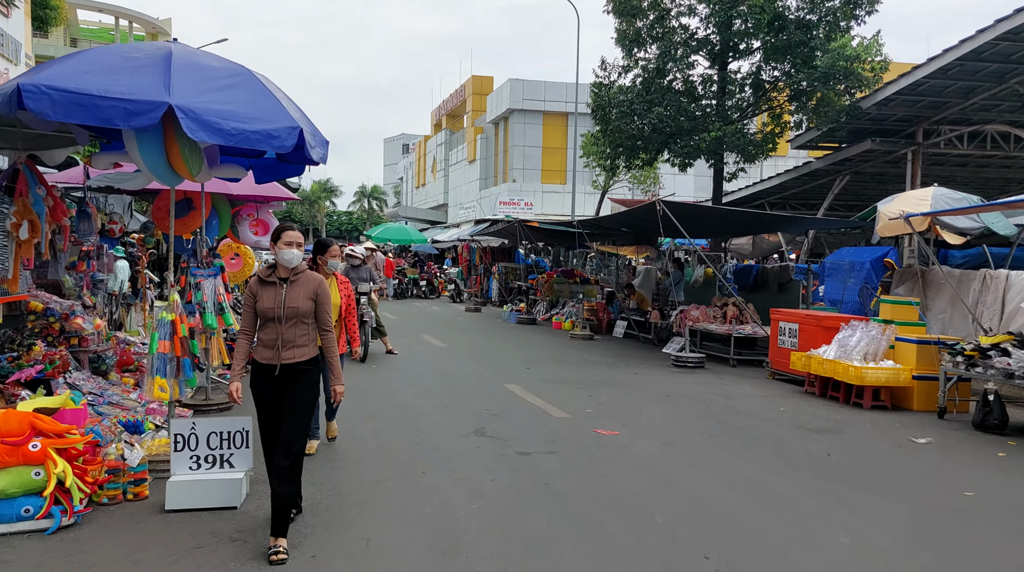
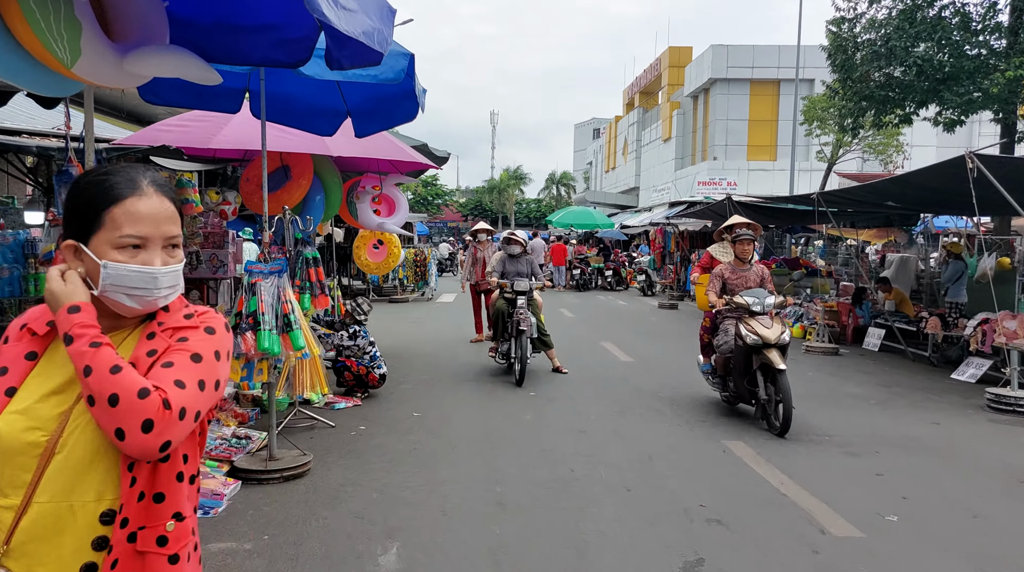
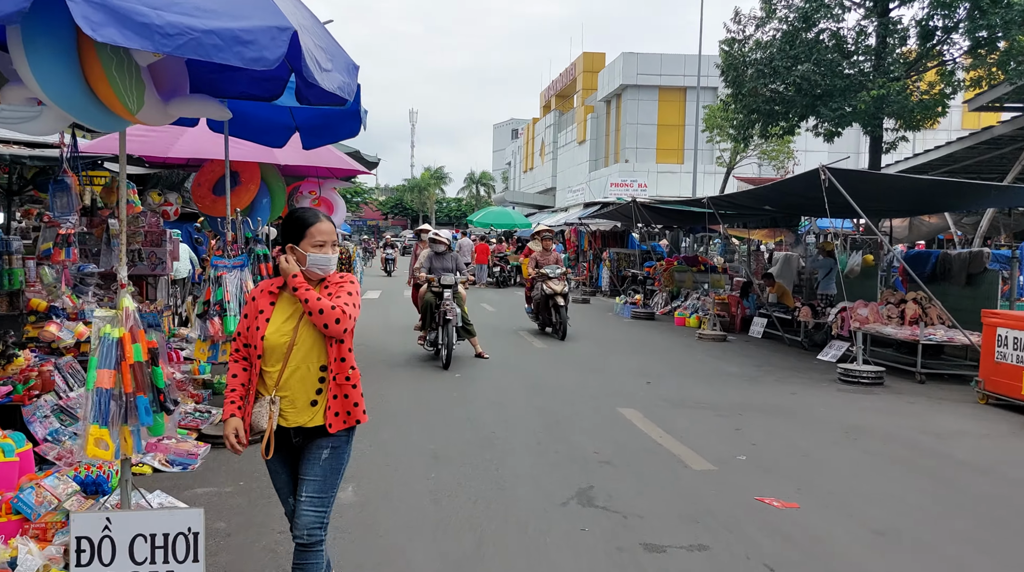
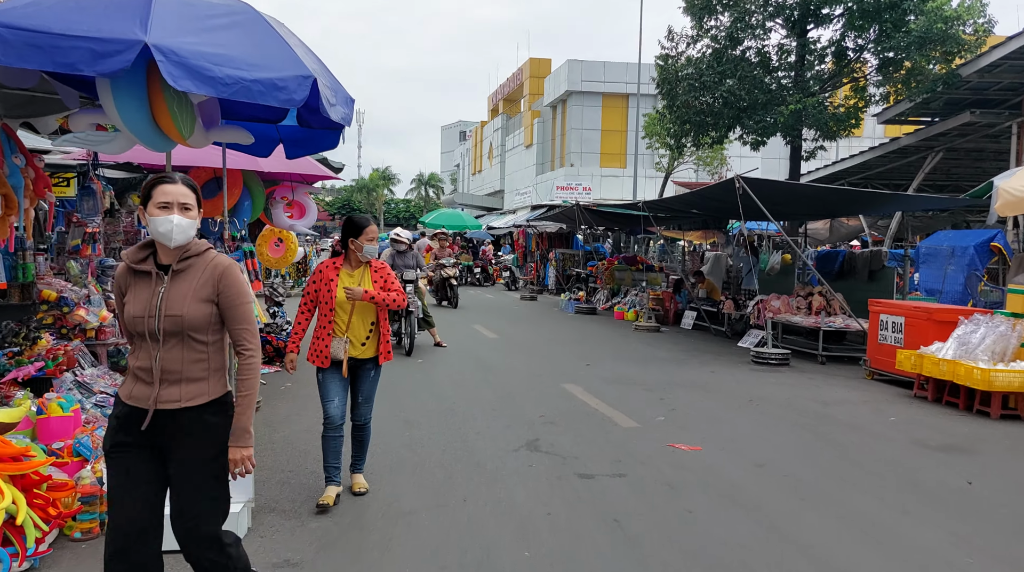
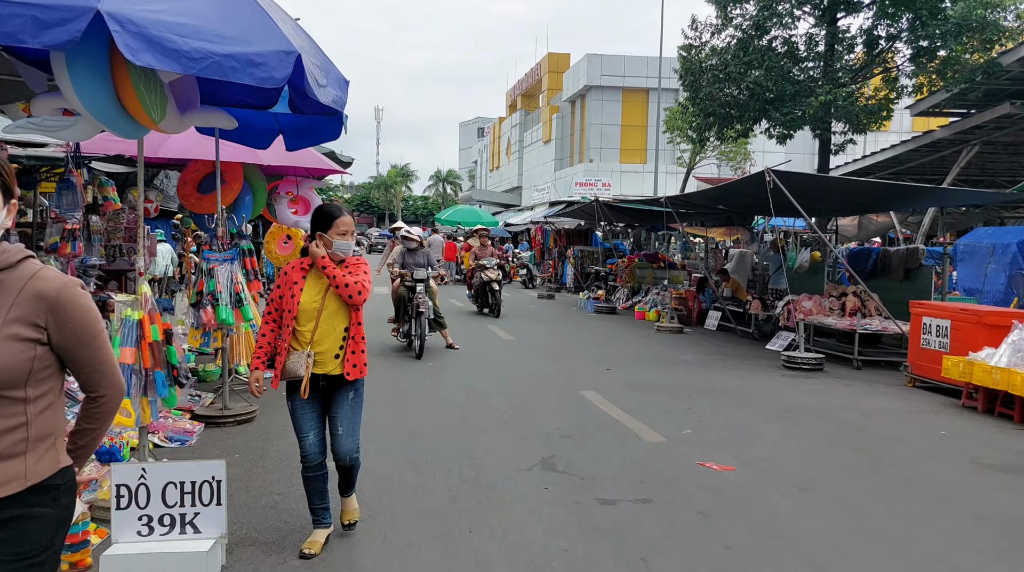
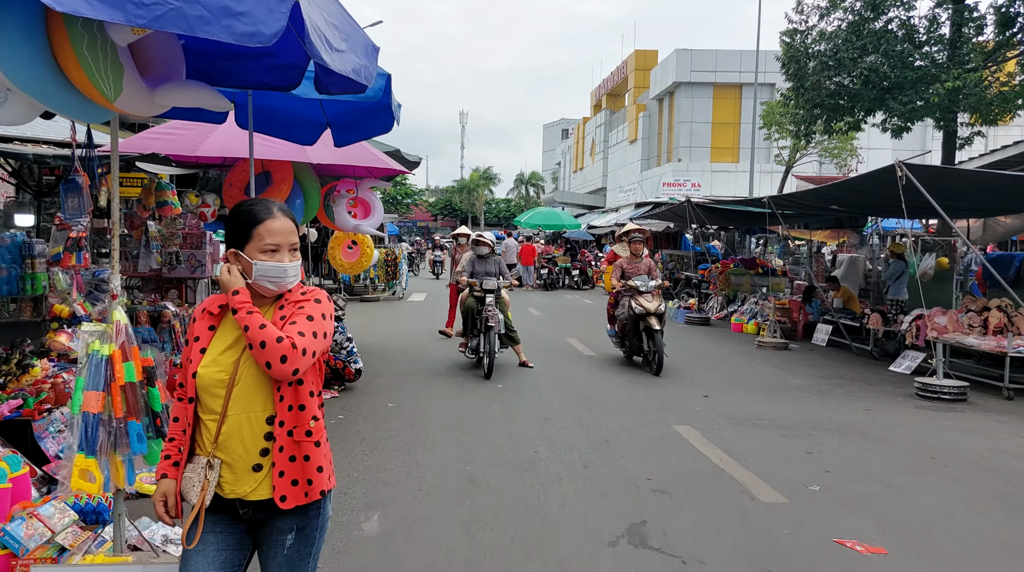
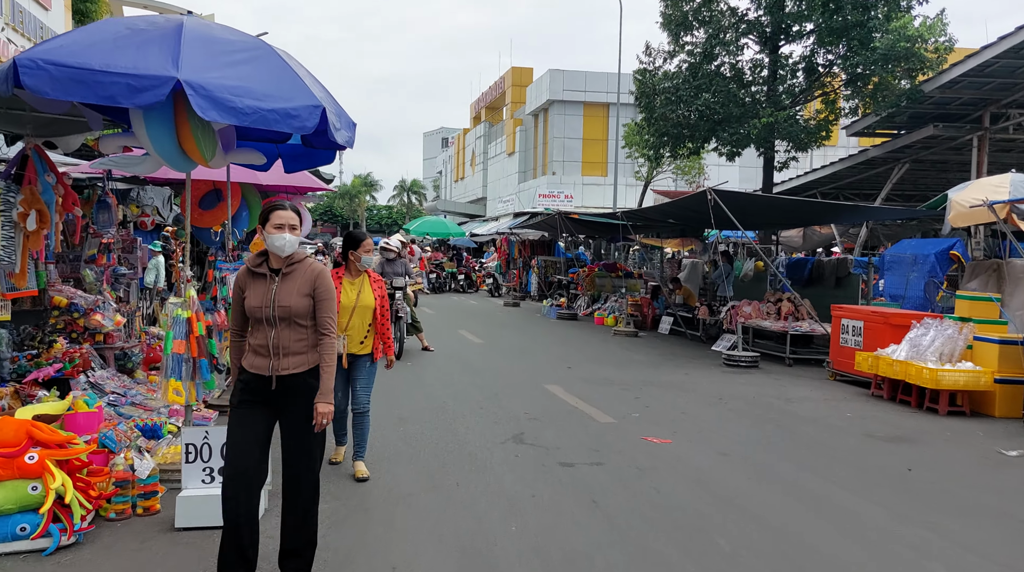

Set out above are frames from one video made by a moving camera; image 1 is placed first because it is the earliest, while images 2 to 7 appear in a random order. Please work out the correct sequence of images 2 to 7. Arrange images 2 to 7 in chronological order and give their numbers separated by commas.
7, 4, 5, 3, 6, 2
